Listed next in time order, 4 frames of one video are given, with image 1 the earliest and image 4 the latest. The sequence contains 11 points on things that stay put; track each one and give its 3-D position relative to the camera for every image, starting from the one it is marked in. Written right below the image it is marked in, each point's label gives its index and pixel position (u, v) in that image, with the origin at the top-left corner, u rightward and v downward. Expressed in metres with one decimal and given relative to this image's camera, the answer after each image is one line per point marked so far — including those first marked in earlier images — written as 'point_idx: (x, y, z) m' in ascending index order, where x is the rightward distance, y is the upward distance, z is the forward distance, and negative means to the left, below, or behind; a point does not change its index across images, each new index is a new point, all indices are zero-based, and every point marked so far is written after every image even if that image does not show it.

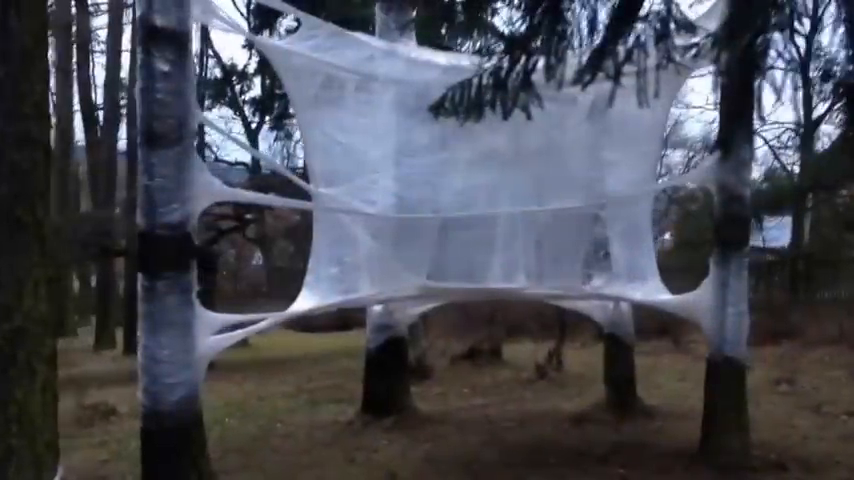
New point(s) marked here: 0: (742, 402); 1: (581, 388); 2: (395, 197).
0: (+2.7, -1.4, +10.5) m
1: (+2.1, -2.0, +16.1) m
2: (-0.3, +0.4, +10.9) m
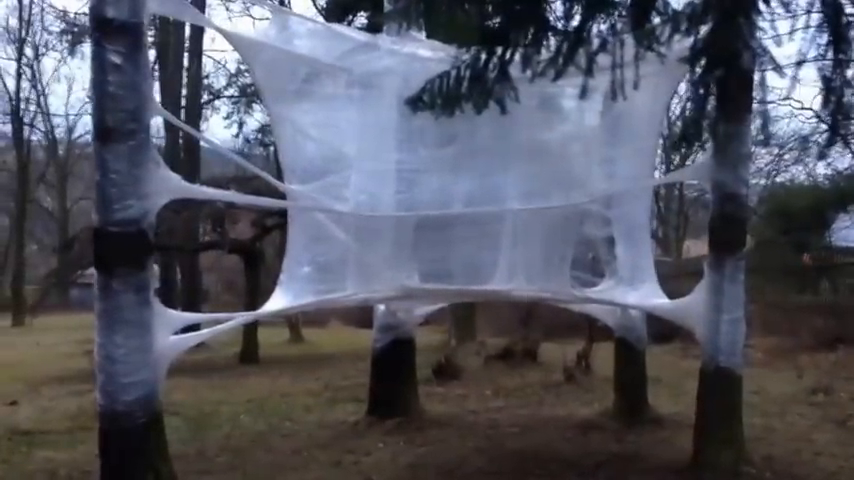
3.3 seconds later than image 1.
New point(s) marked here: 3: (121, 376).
0: (+2.5, -1.4, +9.9) m
1: (+2.3, -2.0, +15.6) m
2: (-0.4, +0.4, +10.6) m
3: (-2.3, -1.0, +9.0) m
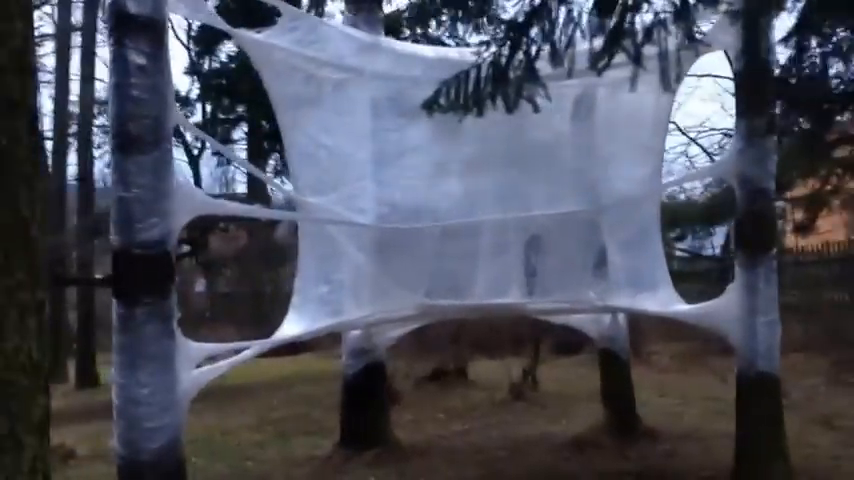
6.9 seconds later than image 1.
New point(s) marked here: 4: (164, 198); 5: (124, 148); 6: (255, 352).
0: (+2.8, -1.4, +9.6) m
1: (+1.7, -2.1, +15.1) m
2: (-0.3, +0.3, +9.8) m
3: (-1.8, -1.2, +7.9) m
4: (-1.7, +0.3, +7.9) m
5: (-2.0, +0.6, +7.8) m
6: (-1.3, -0.8, +8.9) m
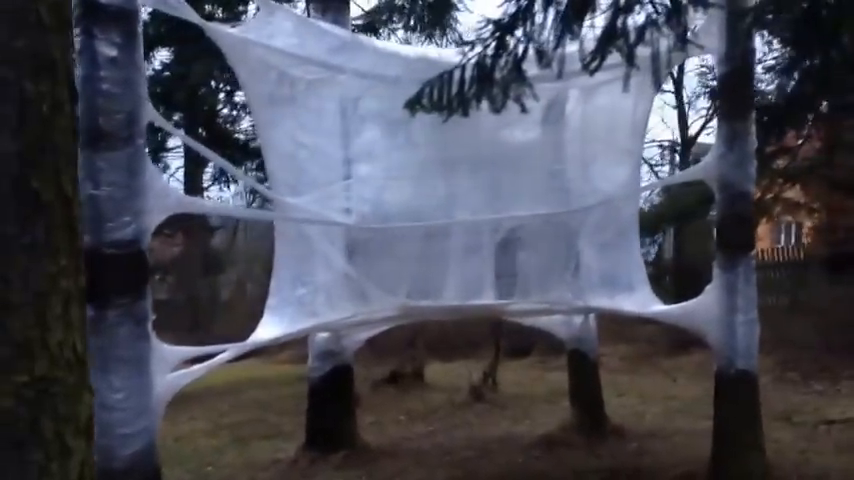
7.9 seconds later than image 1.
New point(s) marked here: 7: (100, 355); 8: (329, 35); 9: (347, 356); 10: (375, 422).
0: (+2.6, -1.4, +9.5) m
1: (+1.2, -2.1, +15.0) m
2: (-0.5, +0.3, +9.6) m
3: (-1.9, -1.2, +7.6) m
4: (-1.8, +0.3, +7.6) m
5: (-2.0, +0.6, +7.5) m
6: (-1.4, -0.8, +8.7) m
7: (-2.0, -0.7, +7.5) m
8: (-0.9, +1.7, +9.8) m
9: (-0.8, -1.2, +12.4) m
10: (-0.6, -2.2, +14.9) m
